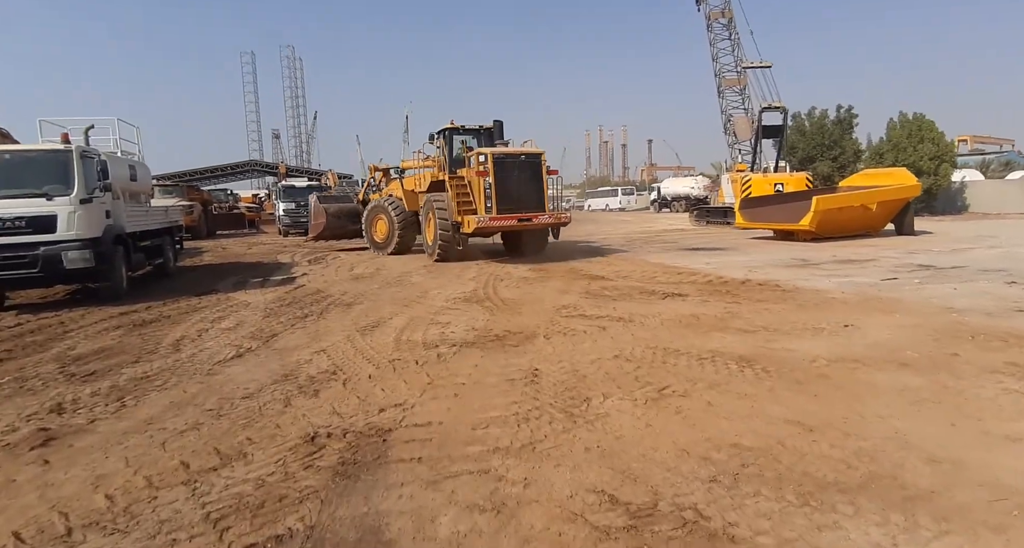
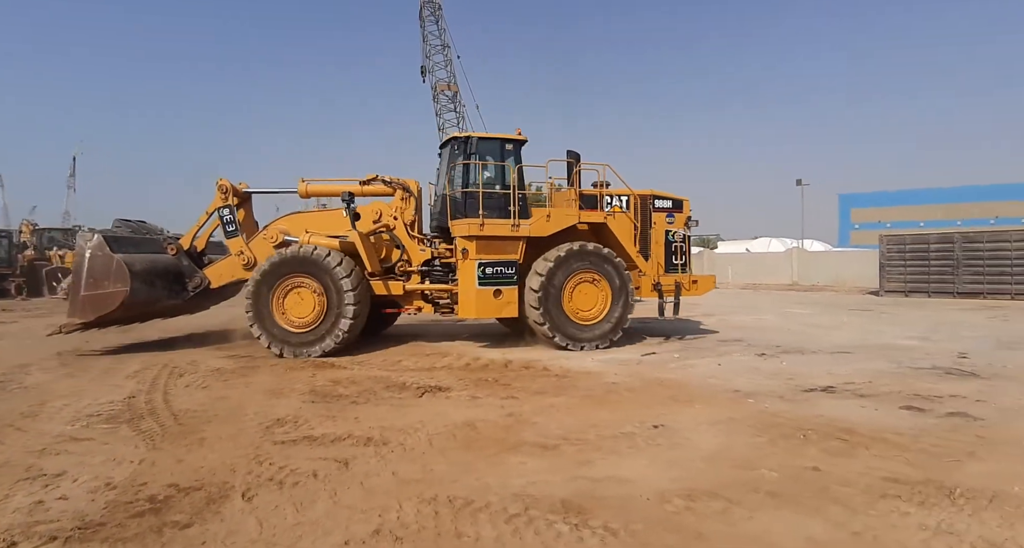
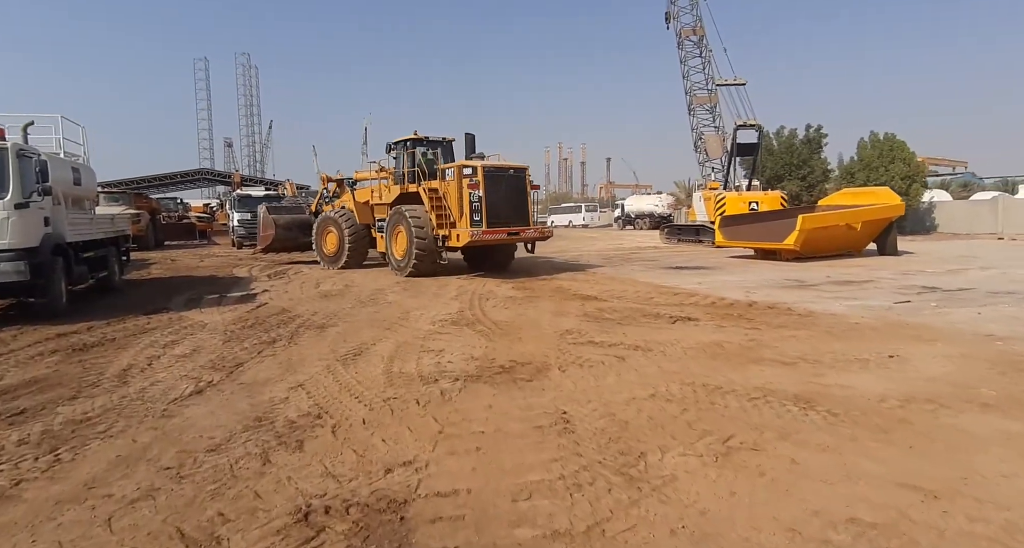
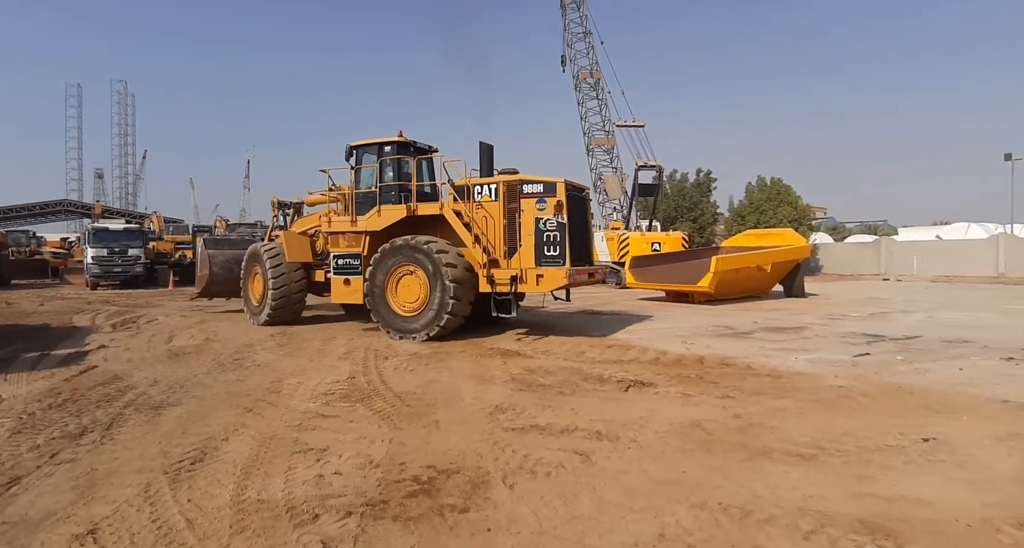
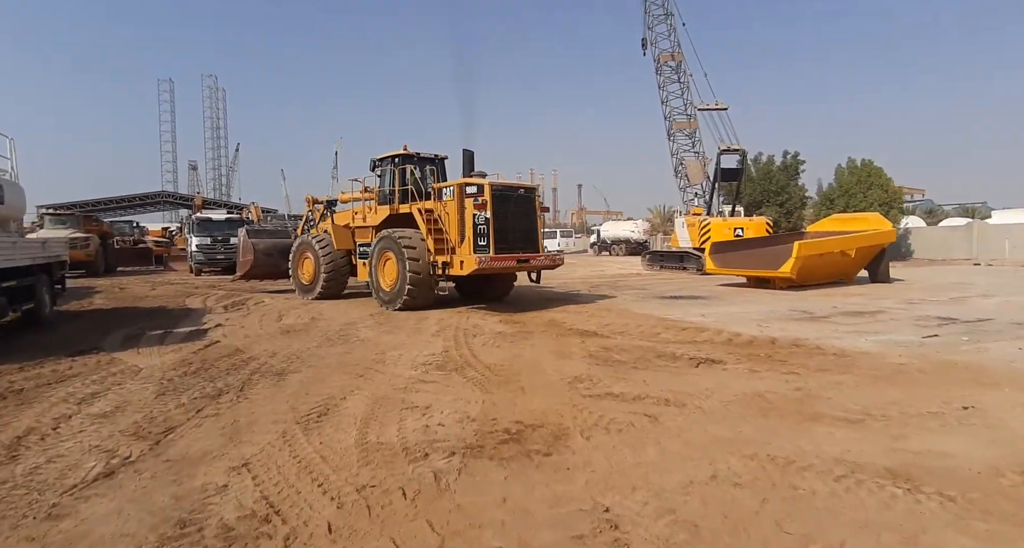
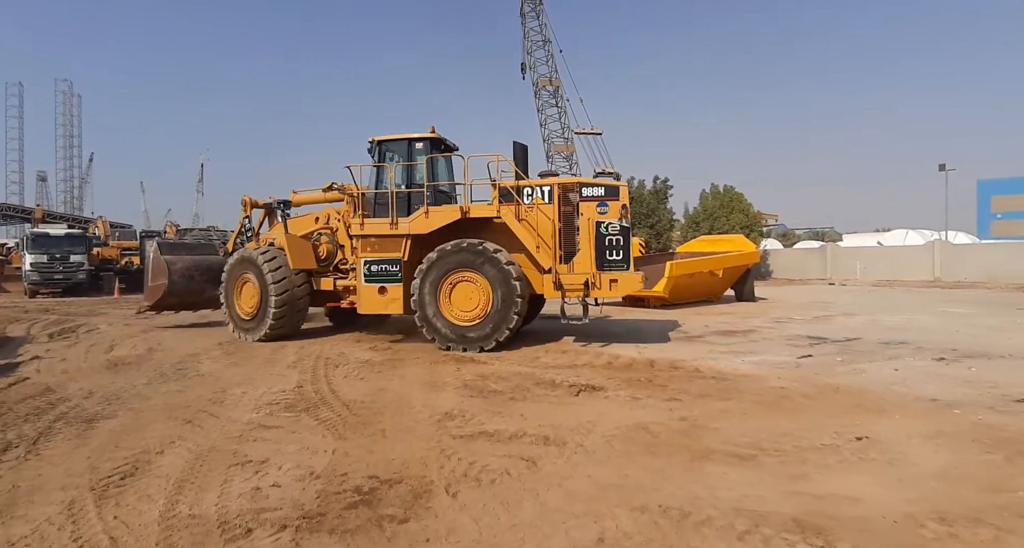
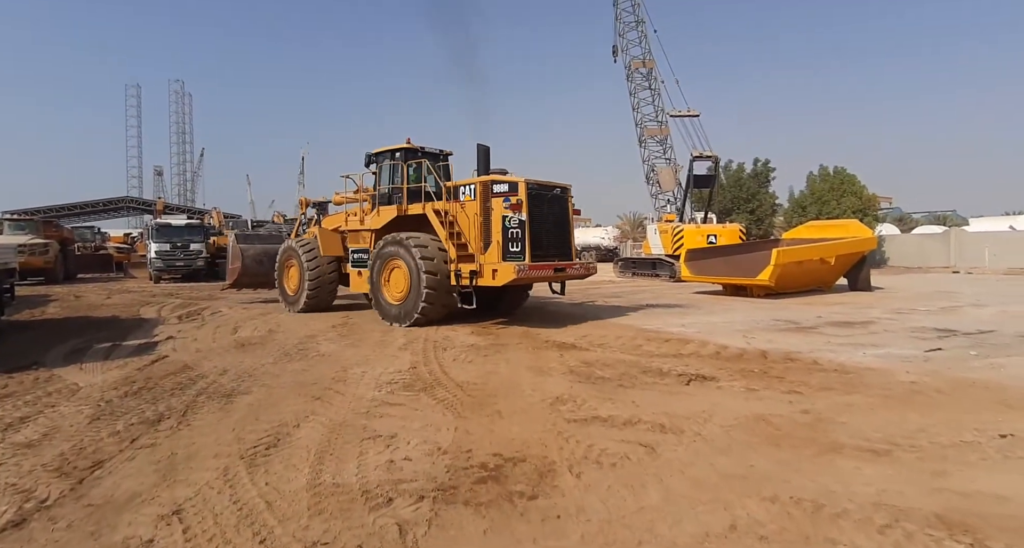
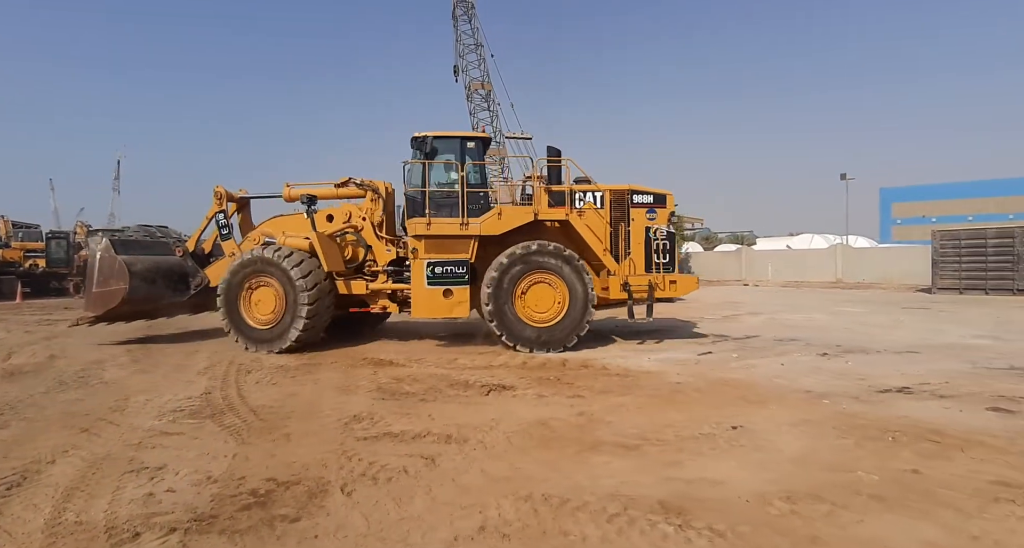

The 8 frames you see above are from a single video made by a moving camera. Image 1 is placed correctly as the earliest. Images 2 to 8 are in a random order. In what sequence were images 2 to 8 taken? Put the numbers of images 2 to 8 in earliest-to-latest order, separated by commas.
3, 5, 7, 4, 6, 8, 2
